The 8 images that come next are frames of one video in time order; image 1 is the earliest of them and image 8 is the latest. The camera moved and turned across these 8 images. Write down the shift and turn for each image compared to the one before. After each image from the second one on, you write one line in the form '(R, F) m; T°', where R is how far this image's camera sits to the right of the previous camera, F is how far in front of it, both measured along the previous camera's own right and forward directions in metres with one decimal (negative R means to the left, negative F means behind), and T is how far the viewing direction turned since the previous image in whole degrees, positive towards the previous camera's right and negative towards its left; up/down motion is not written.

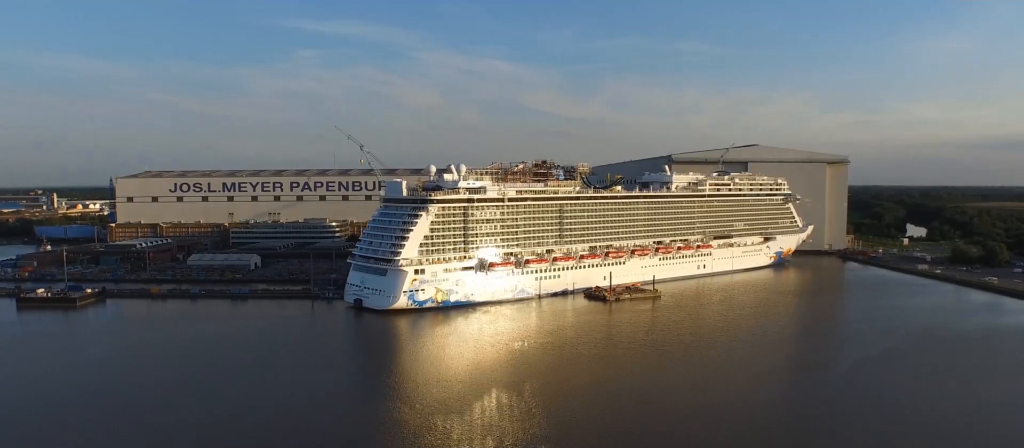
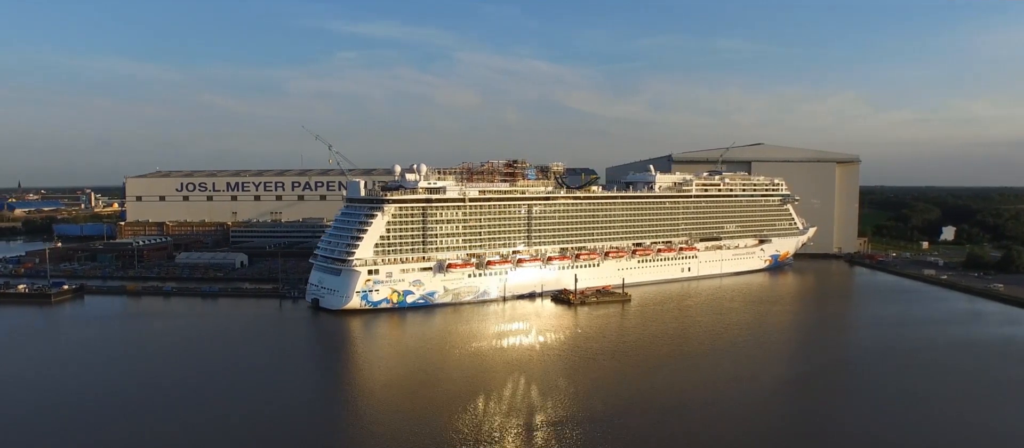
(+1.6, +0.3) m; -3°
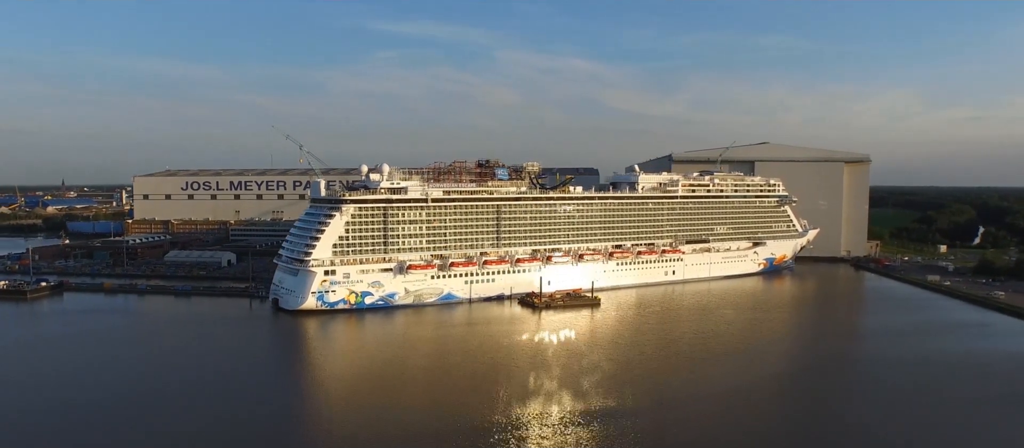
(+1.5, +0.3) m; -3°
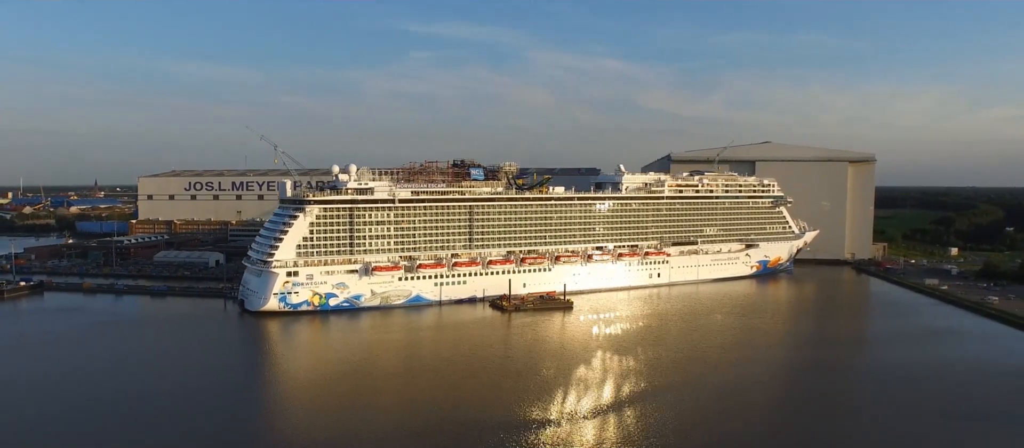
(+1.2, +0.3) m; -2°
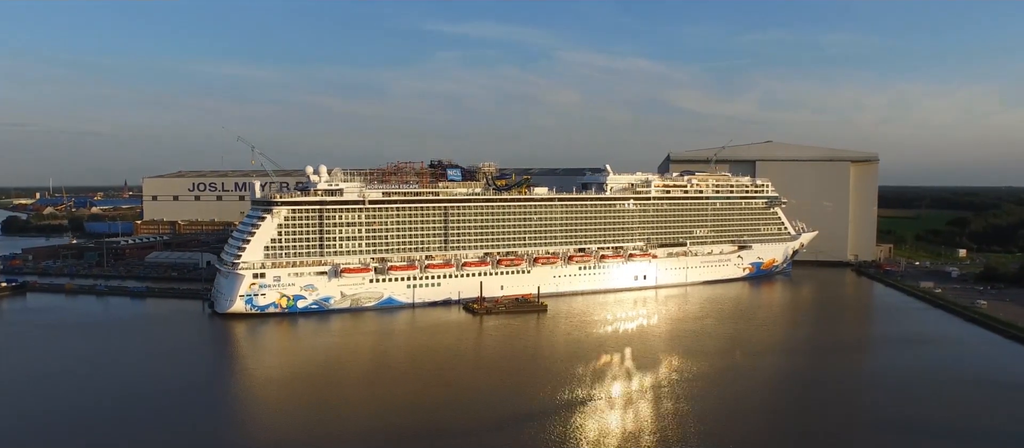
(+1.1, +0.3) m; -2°
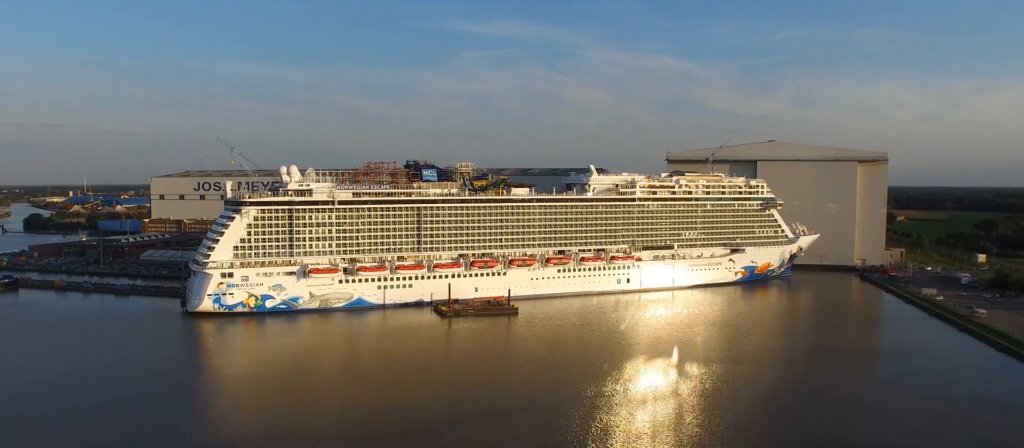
(+1.2, +0.2) m; -3°
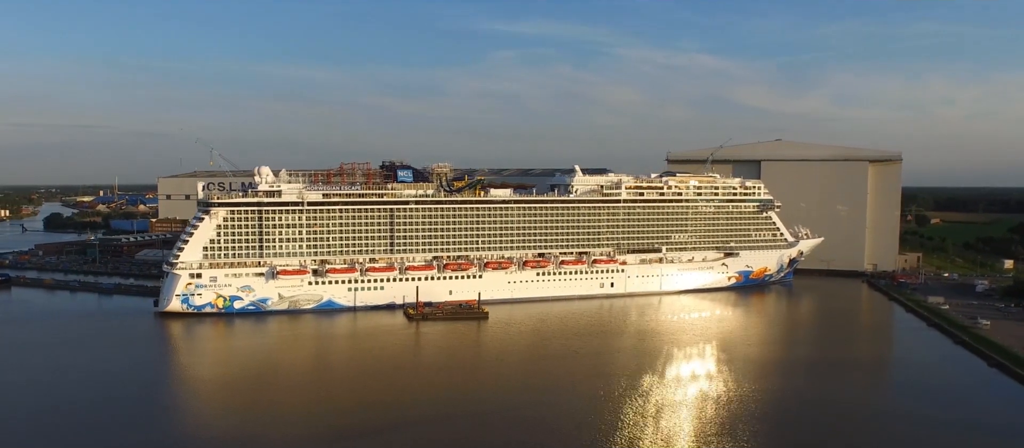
(+1.2, +0.3) m; -3°
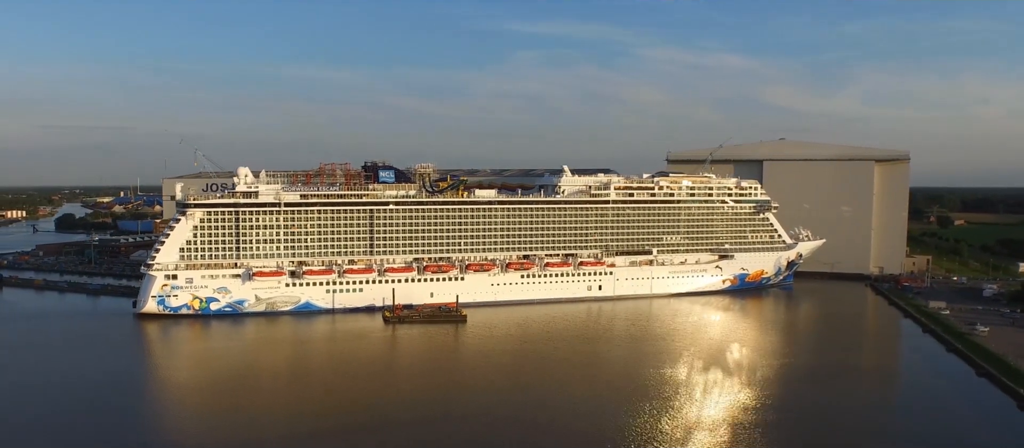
(+0.8, +0.3) m; -2°
